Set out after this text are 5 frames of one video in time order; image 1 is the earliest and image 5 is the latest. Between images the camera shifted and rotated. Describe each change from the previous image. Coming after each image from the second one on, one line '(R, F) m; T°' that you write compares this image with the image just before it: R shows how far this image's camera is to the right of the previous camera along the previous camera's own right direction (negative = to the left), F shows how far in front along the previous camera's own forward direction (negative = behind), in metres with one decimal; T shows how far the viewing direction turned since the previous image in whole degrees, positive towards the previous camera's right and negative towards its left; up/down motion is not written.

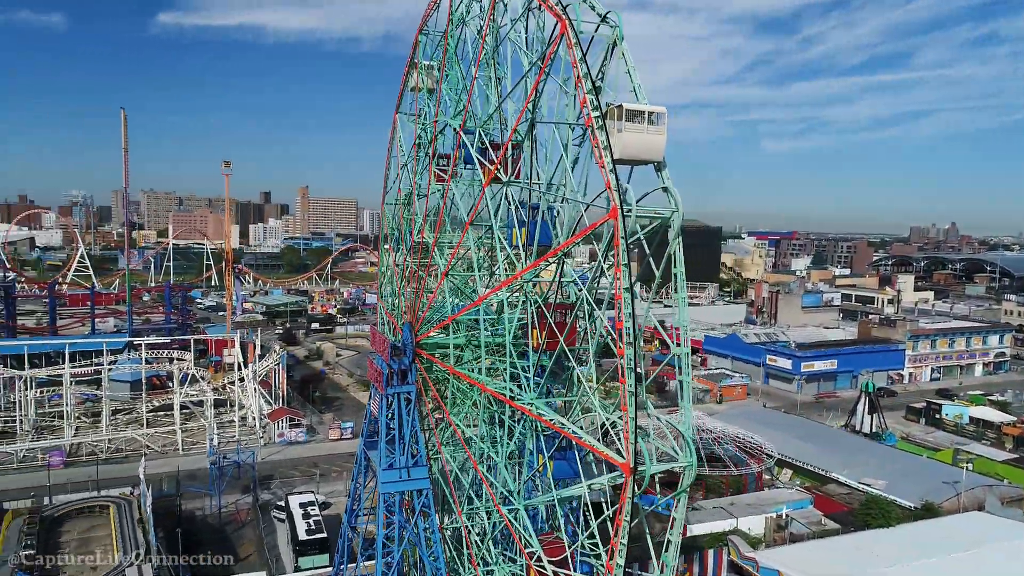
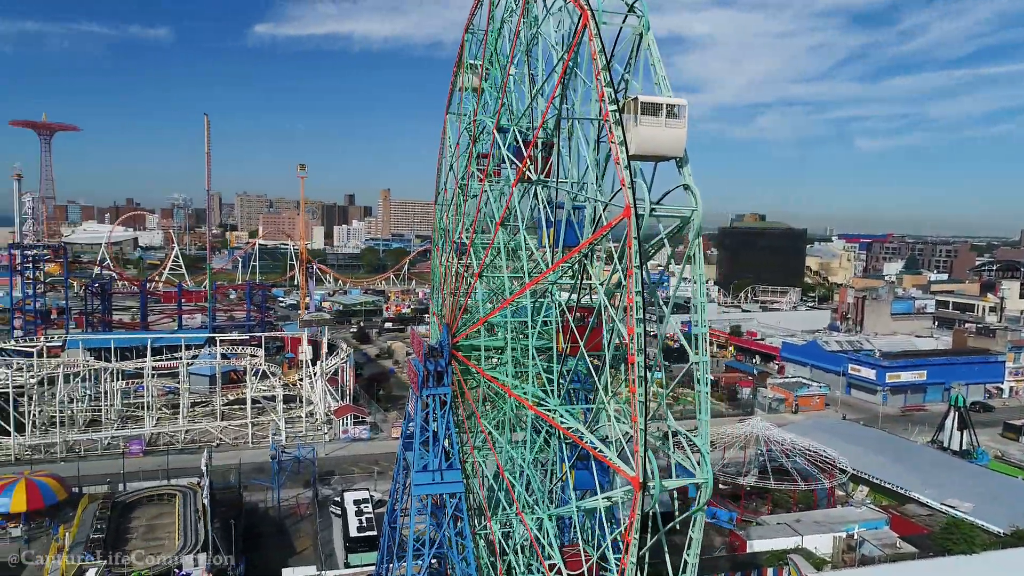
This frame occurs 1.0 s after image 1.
(+0.4, +0.2) m; -6°
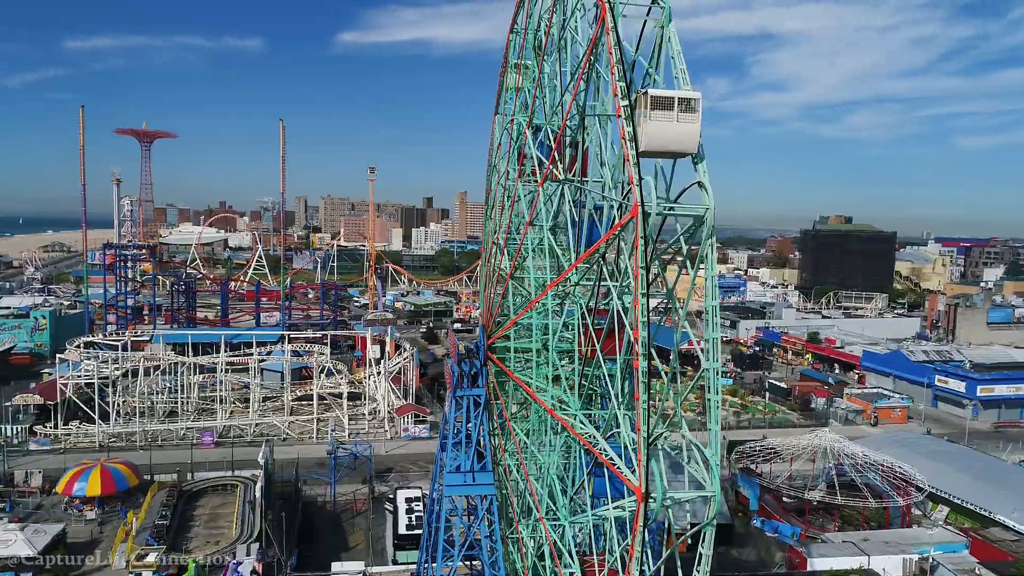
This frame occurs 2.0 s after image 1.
(+0.4, +0.1) m; -6°
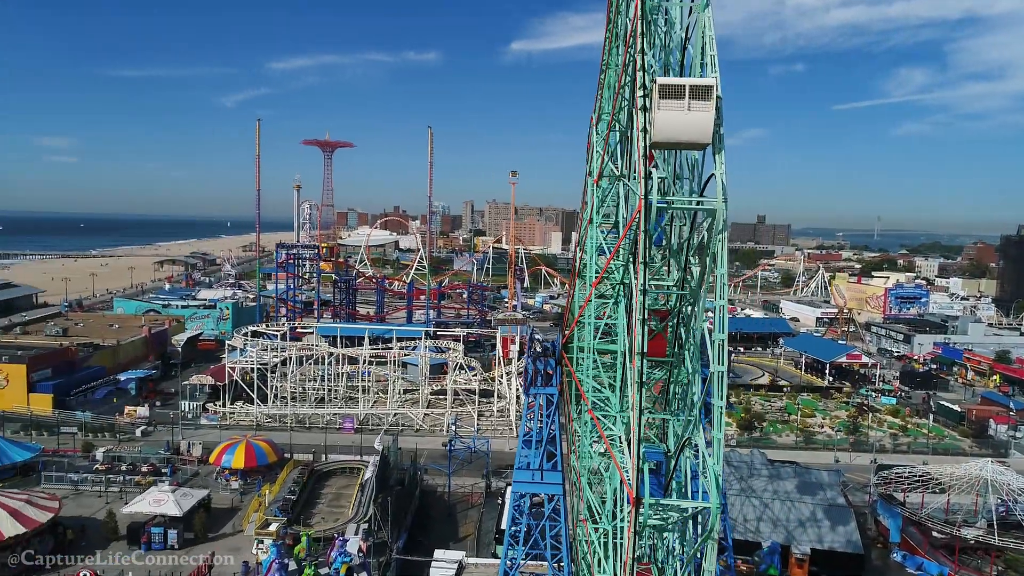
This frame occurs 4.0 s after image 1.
(+1.0, +0.1) m; -13°
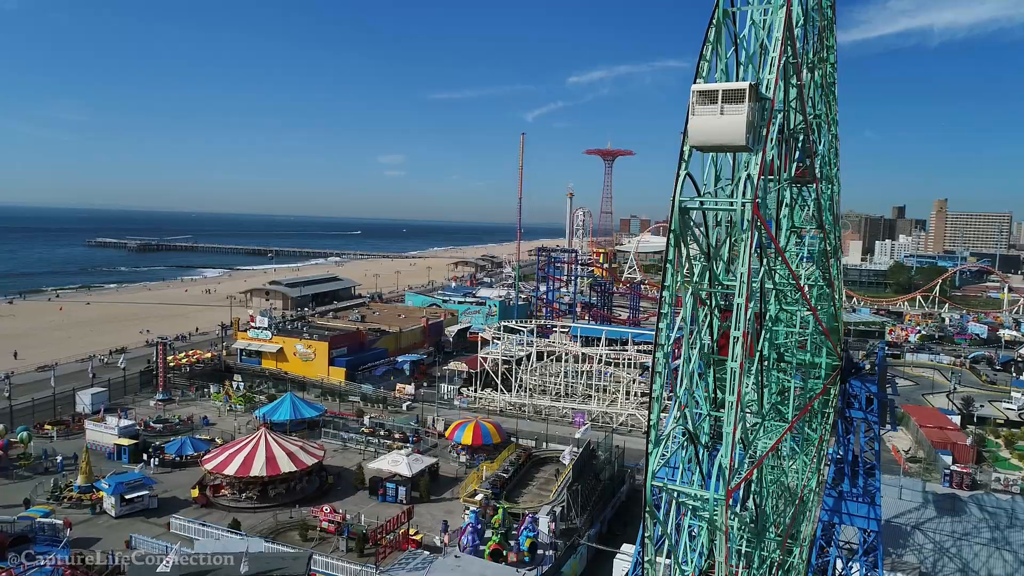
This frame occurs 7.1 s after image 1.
(+1.5, -0.3) m; -23°
